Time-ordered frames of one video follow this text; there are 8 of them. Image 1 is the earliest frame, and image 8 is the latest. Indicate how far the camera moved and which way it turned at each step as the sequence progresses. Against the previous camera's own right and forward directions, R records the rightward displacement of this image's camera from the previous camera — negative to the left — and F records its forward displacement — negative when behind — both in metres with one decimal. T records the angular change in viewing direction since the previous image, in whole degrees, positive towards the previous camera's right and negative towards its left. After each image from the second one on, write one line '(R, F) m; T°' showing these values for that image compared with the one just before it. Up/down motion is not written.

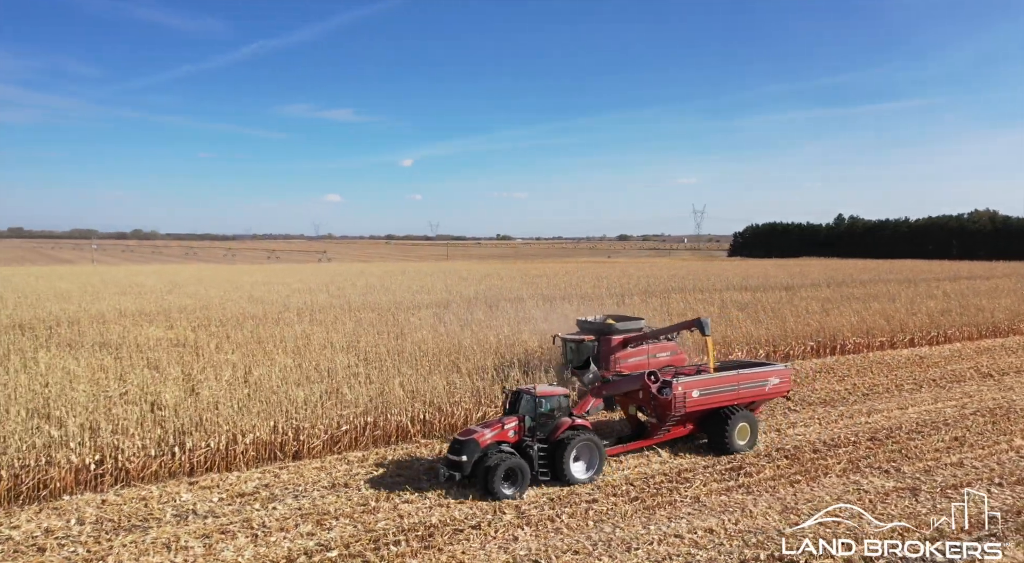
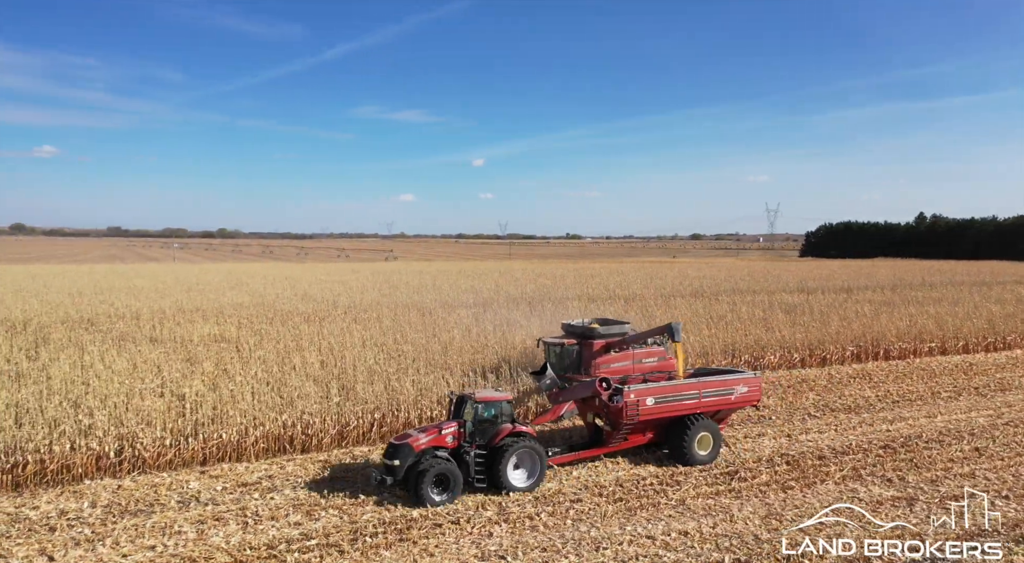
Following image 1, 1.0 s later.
(+0.7, -0.1) m; -5°
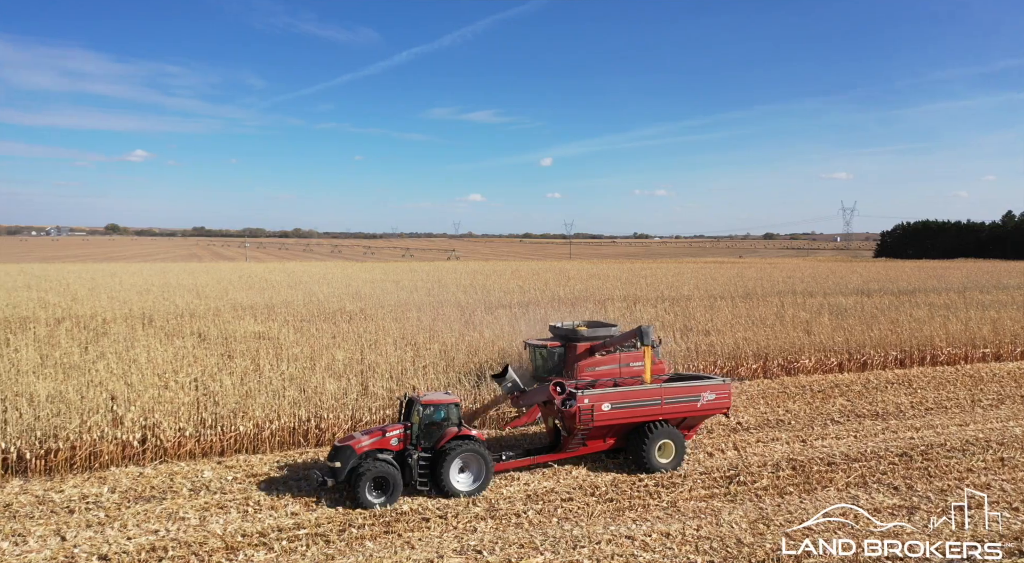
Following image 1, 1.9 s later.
(+0.6, -0.1) m; -5°
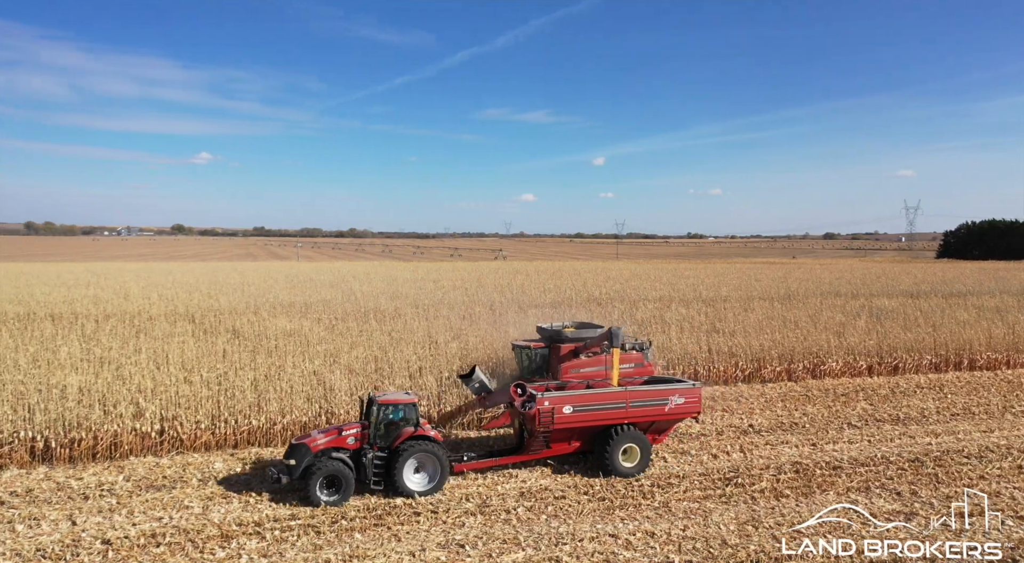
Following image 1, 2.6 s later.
(+0.5, -0.1) m; -4°
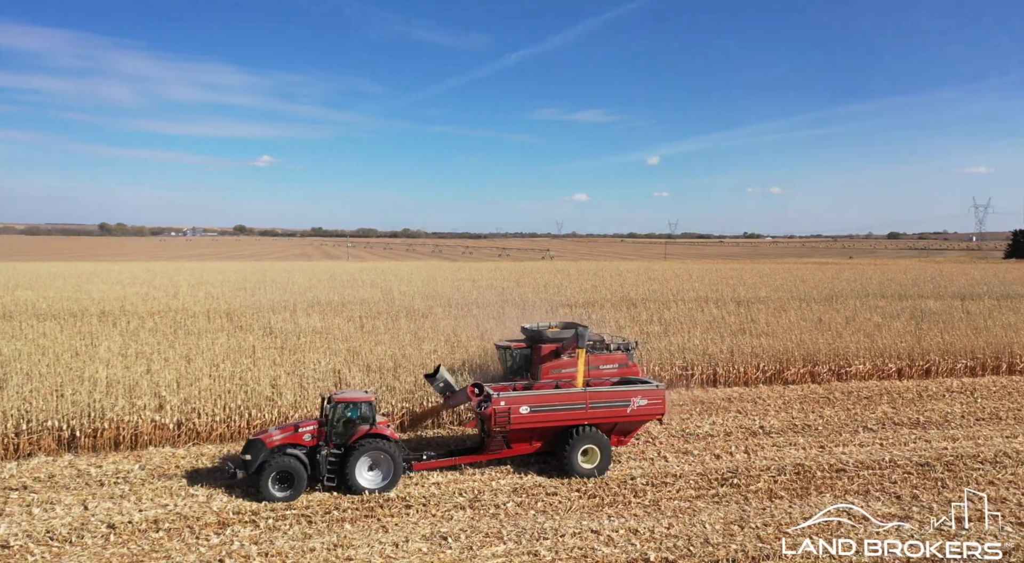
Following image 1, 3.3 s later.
(+0.5, -0.1) m; -4°
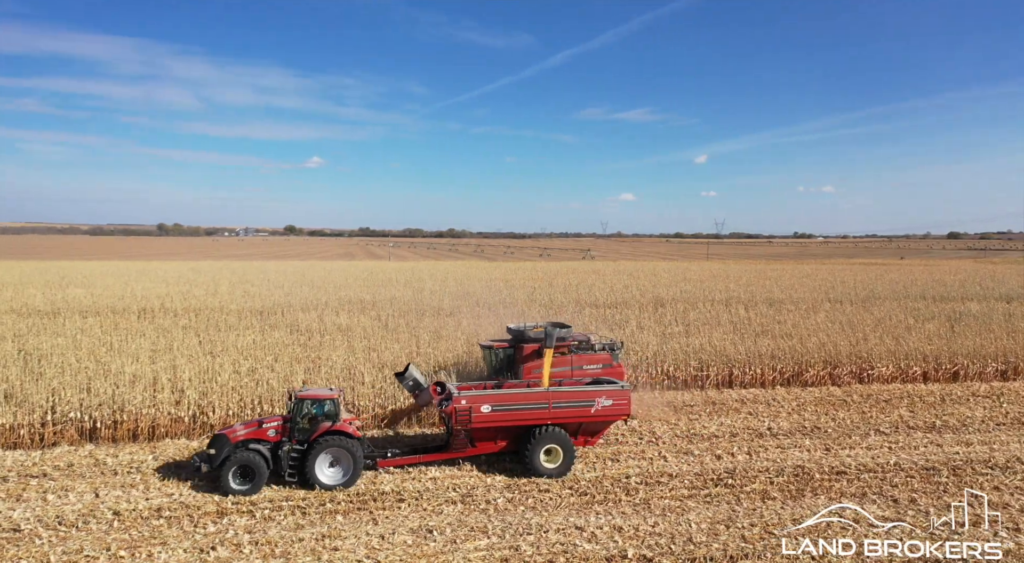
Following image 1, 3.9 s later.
(+0.4, -0.1) m; -3°
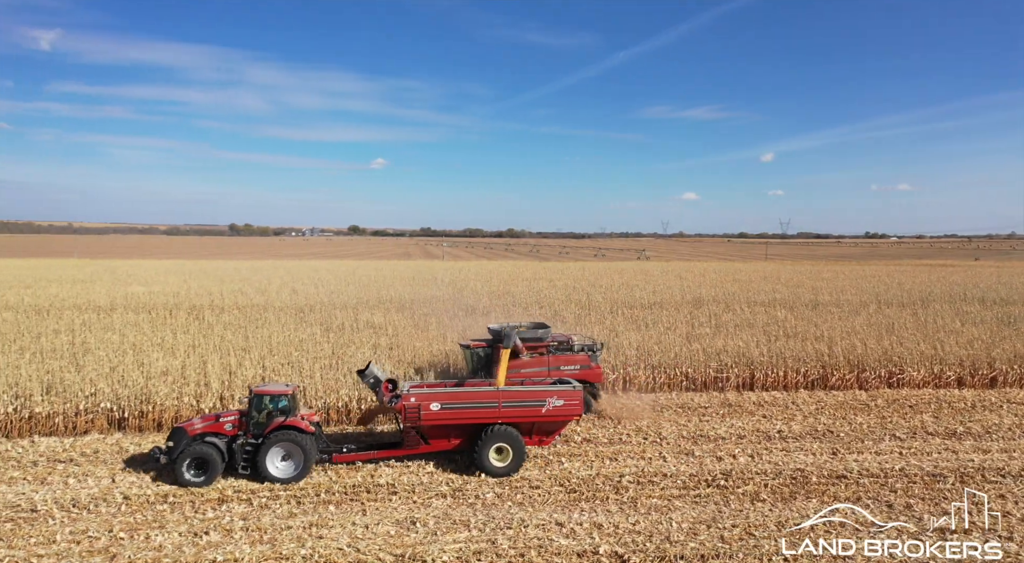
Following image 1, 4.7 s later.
(+0.6, -0.1) m; -4°
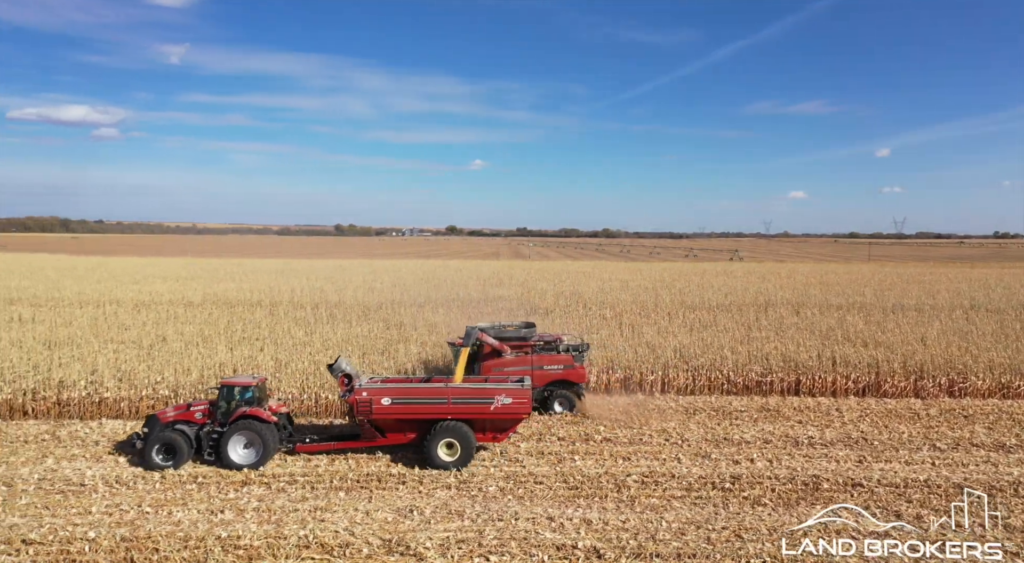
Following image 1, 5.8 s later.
(+0.8, -0.2) m; -7°
